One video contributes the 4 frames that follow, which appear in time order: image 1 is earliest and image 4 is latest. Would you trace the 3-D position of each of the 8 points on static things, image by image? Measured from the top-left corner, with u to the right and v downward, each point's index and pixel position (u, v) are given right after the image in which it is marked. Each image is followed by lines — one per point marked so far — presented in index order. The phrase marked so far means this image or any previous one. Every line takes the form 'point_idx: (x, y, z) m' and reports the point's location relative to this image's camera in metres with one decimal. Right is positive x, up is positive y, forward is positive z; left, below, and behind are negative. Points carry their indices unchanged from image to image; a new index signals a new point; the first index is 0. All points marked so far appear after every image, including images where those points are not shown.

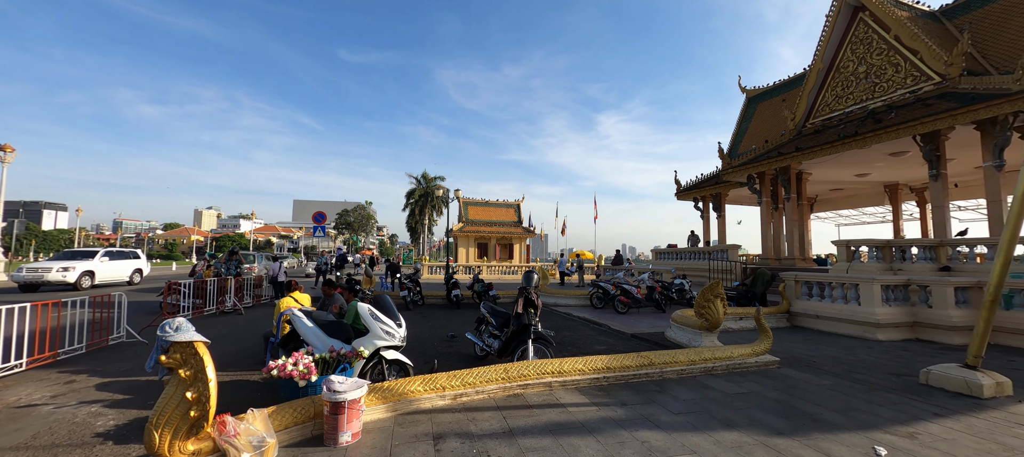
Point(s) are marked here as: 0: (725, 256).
0: (+6.5, -0.8, +11.5) m
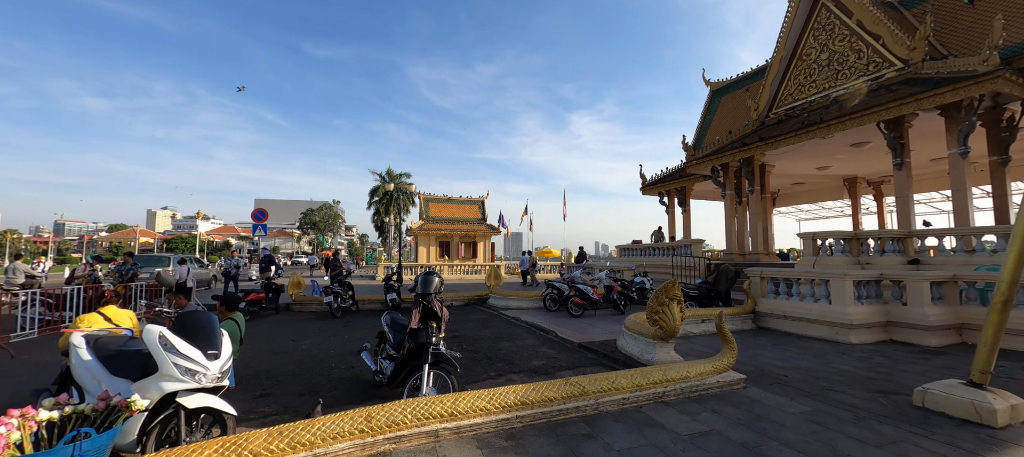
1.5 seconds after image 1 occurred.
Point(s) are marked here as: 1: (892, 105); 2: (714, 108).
0: (+5.1, -0.7, +10.8) m
1: (+8.7, +2.8, +8.6) m
2: (+9.0, +5.4, +16.7) m
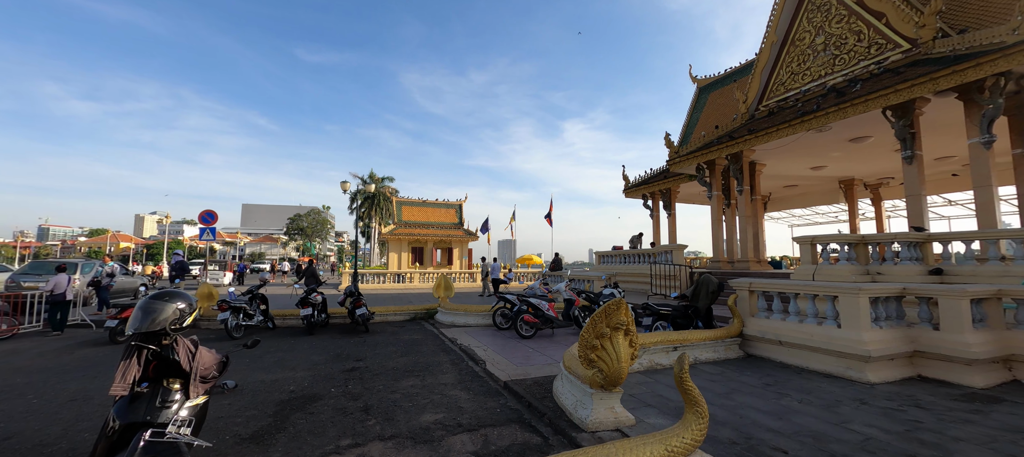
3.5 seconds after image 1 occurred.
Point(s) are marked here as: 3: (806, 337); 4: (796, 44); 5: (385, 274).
0: (+3.9, -0.8, +9.5) m
1: (+7.6, +2.7, +7.3) m
2: (+7.8, +5.1, +15.5) m
3: (+3.6, -1.3, +4.6) m
4: (+7.9, +5.1, +10.5) m
5: (-6.5, -2.3, +19.3) m
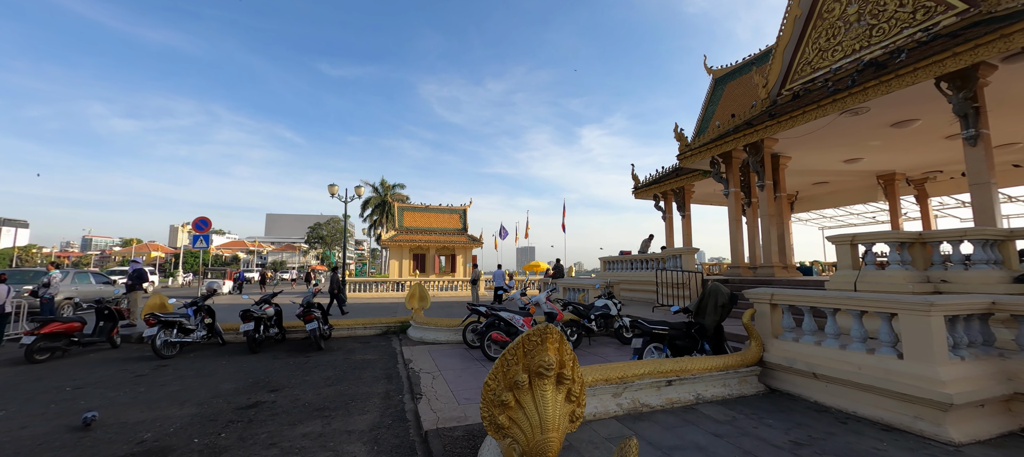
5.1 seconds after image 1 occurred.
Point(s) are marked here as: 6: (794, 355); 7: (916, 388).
0: (+3.6, -0.8, +8.2) m
1: (+7.1, +2.8, +6.0) m
2: (+7.7, +5.0, +14.2) m
3: (+3.0, -1.3, +3.3) m
4: (+7.6, +5.1, +9.1) m
5: (-6.3, -2.6, +18.6) m
6: (+2.9, -1.3, +3.9) m
7: (+3.1, -1.2, +2.9) m
